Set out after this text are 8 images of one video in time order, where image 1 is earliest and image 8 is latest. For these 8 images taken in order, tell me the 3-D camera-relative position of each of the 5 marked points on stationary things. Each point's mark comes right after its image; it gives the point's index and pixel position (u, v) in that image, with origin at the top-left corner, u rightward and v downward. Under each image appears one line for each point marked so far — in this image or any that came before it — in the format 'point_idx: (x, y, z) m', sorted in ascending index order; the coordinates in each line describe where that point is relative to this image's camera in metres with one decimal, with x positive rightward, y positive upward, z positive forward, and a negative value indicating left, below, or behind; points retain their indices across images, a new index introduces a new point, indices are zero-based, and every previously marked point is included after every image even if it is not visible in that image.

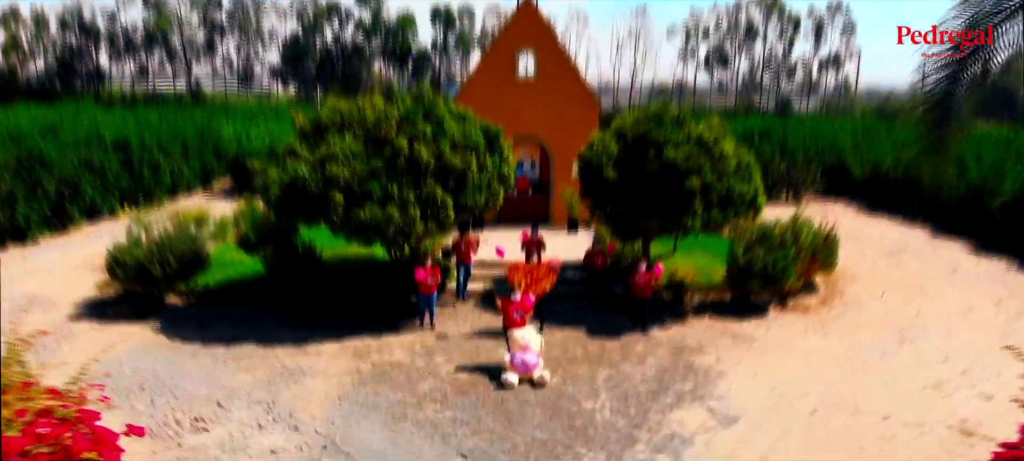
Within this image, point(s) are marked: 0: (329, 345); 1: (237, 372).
0: (-3.4, -2.1, +12.9) m
1: (-4.5, -2.3, +11.6) m
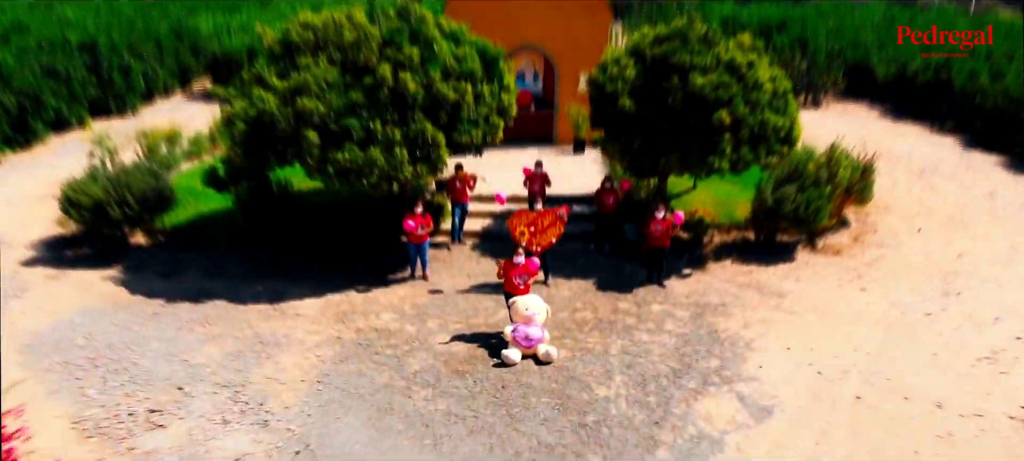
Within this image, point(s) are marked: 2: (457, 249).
0: (-3.3, -1.2, +11.5) m
1: (-4.5, -1.6, +10.2) m
2: (-1.1, -0.4, +14.1) m
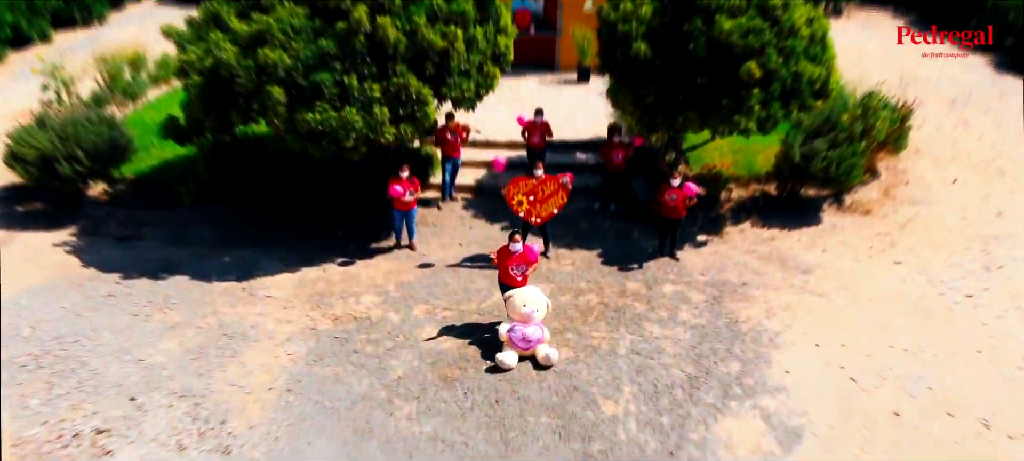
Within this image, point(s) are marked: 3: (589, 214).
0: (-3.4, -0.7, +10.4) m
1: (-4.5, -1.3, +9.1) m
2: (-1.2, +0.4, +12.8) m
3: (+1.4, +0.3, +12.7) m
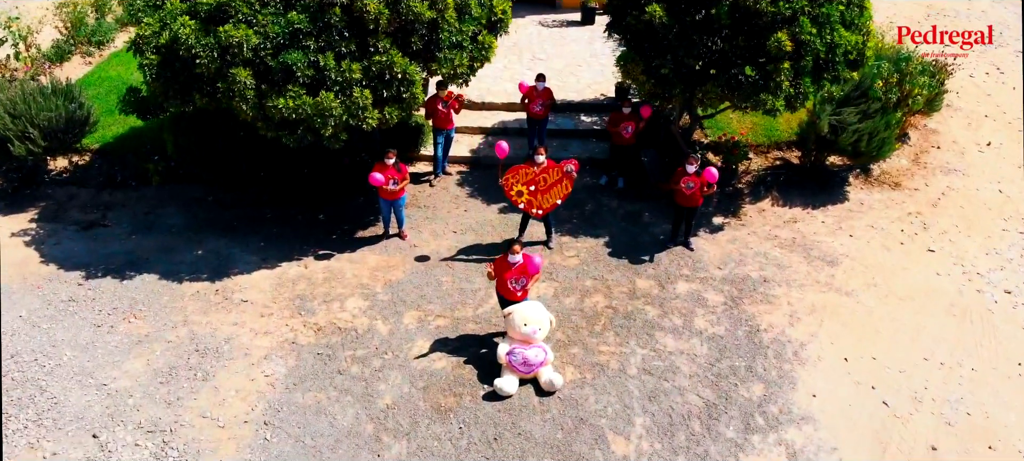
0: (-3.4, -0.7, +9.5) m
1: (-4.5, -1.4, +8.3) m
2: (-1.2, +0.8, +11.7) m
3: (+1.4, +0.7, +11.7) m
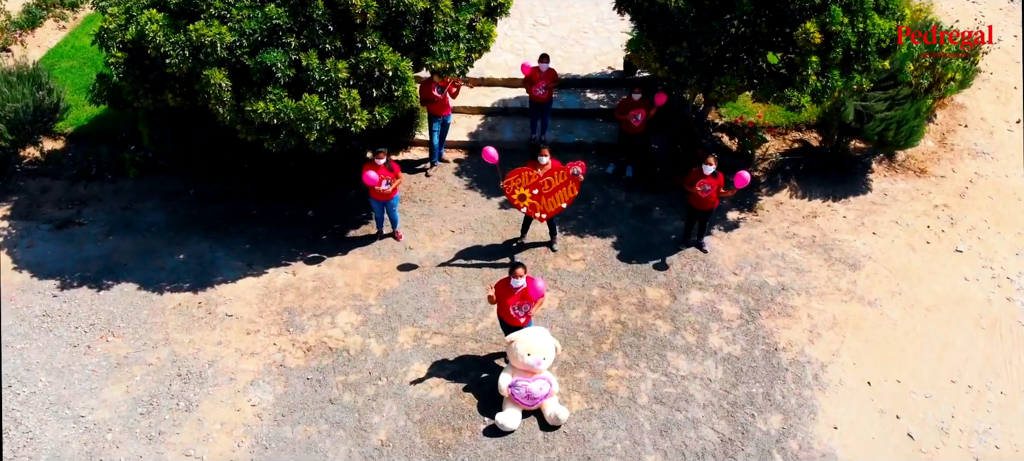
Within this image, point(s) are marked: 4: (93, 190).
0: (-3.4, -0.8, +8.9) m
1: (-4.5, -1.6, +7.8) m
2: (-1.1, +0.9, +11.0) m
3: (+1.4, +0.8, +11.0) m
4: (-6.3, +0.6, +10.6) m
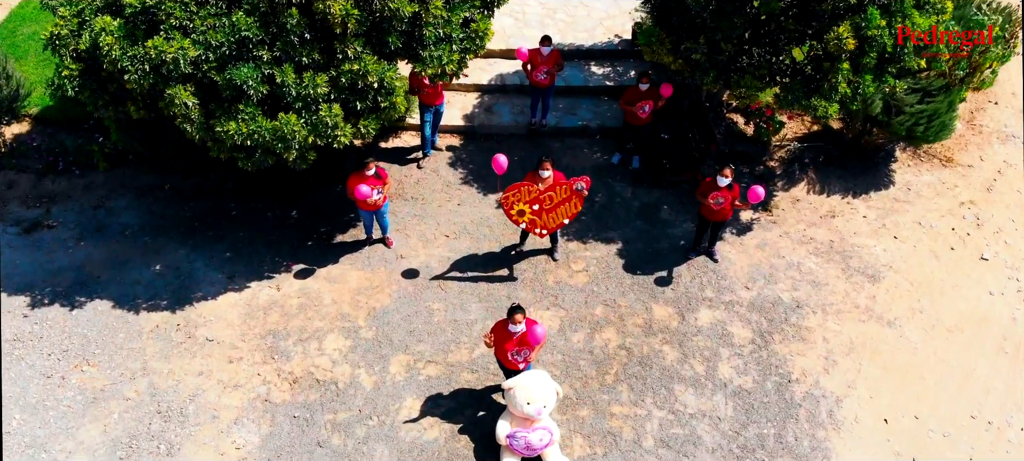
0: (-3.4, -0.9, +8.4) m
1: (-4.5, -1.9, +7.4) m
2: (-1.2, +0.9, +10.3) m
3: (+1.4, +0.8, +10.3) m
4: (-6.3, +0.6, +9.9) m
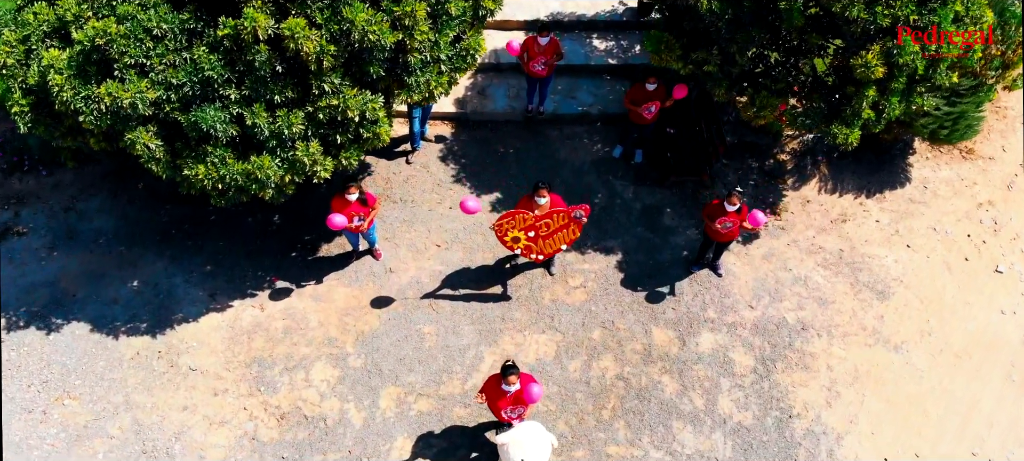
0: (-3.5, -1.2, +8.1) m
1: (-4.6, -2.3, +7.2) m
2: (-1.2, +0.9, +9.7) m
3: (+1.3, +0.8, +9.7) m
4: (-6.4, +0.6, +9.3) m
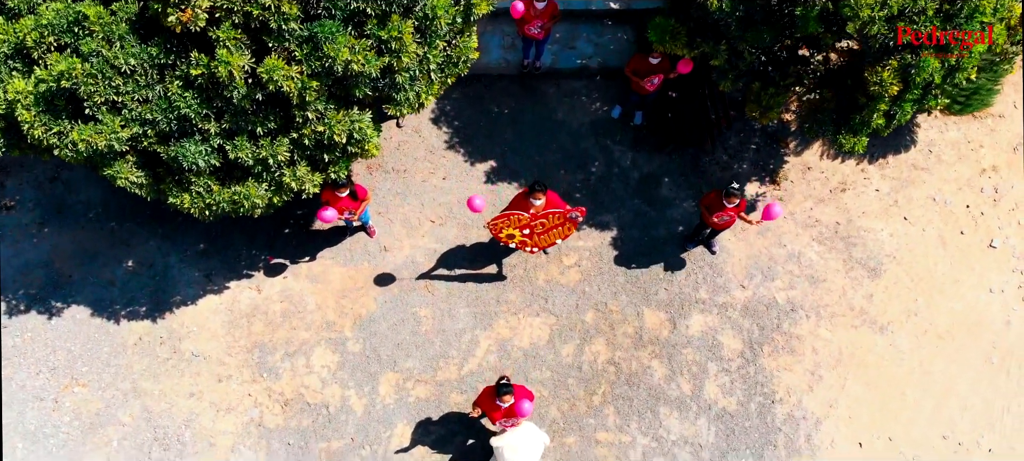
0: (-3.5, -1.0, +8.2) m
1: (-4.7, -2.3, +7.6) m
2: (-1.3, +1.4, +9.4) m
3: (+1.2, +1.3, +9.4) m
4: (-6.5, +1.0, +9.0) m
